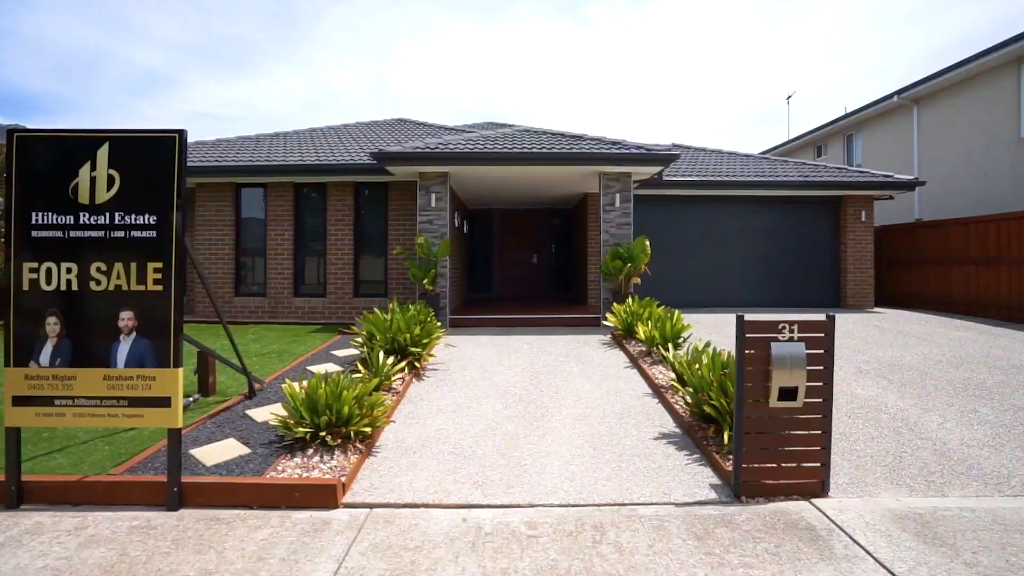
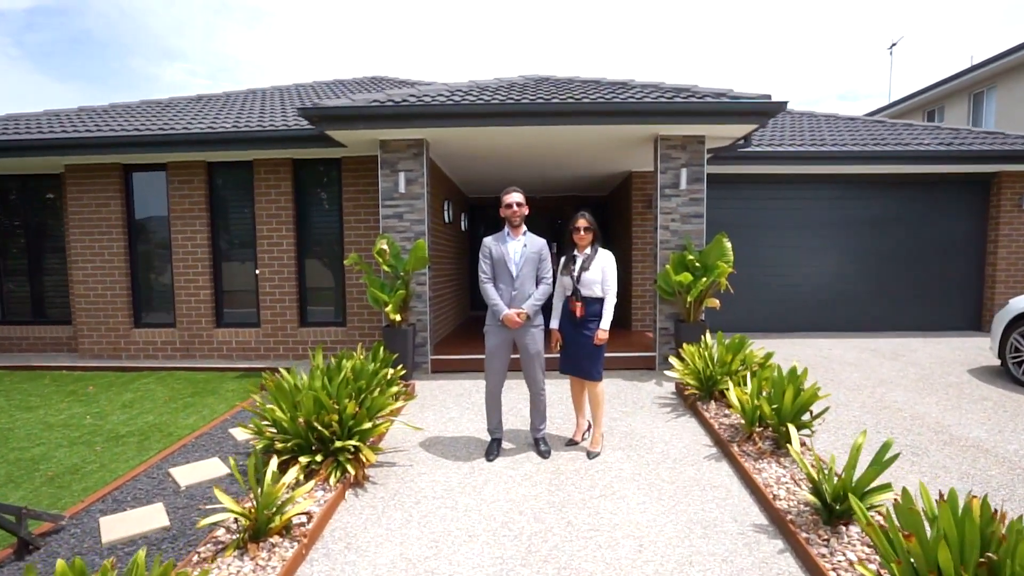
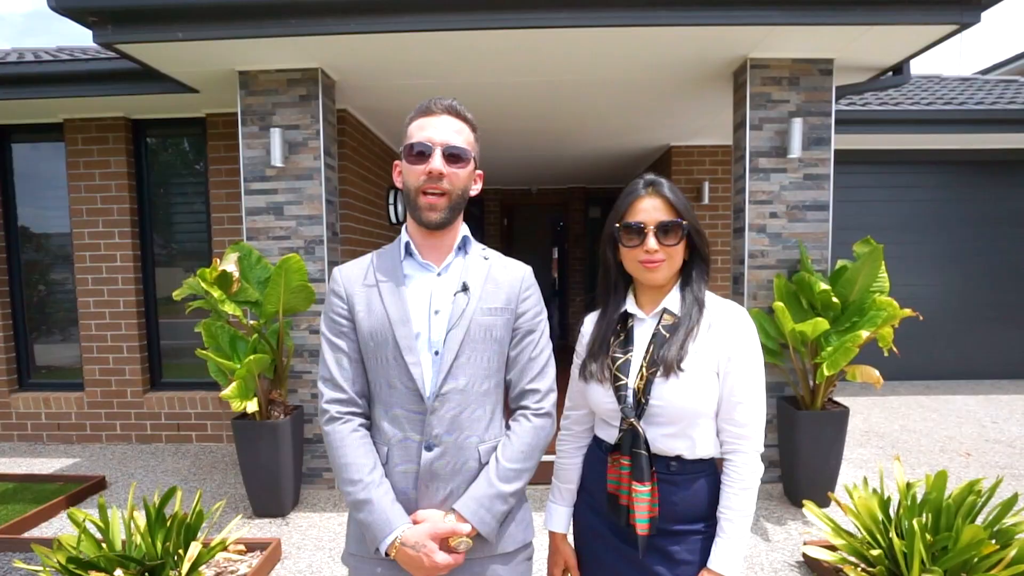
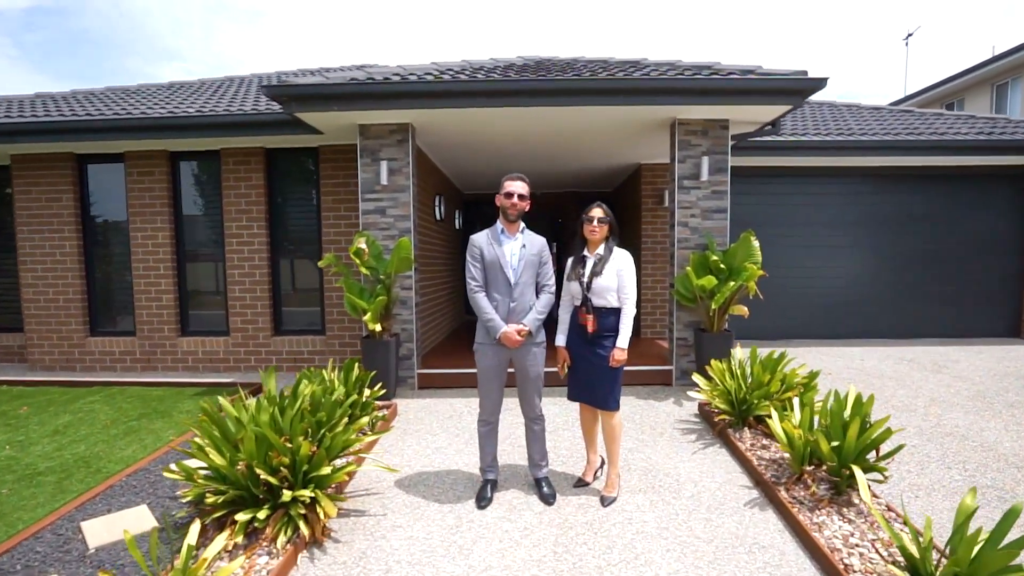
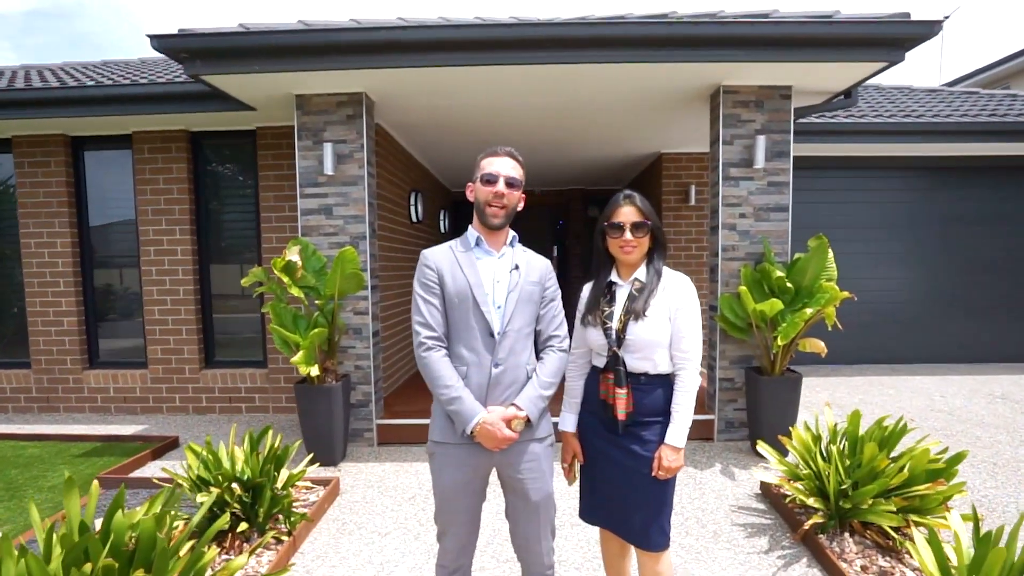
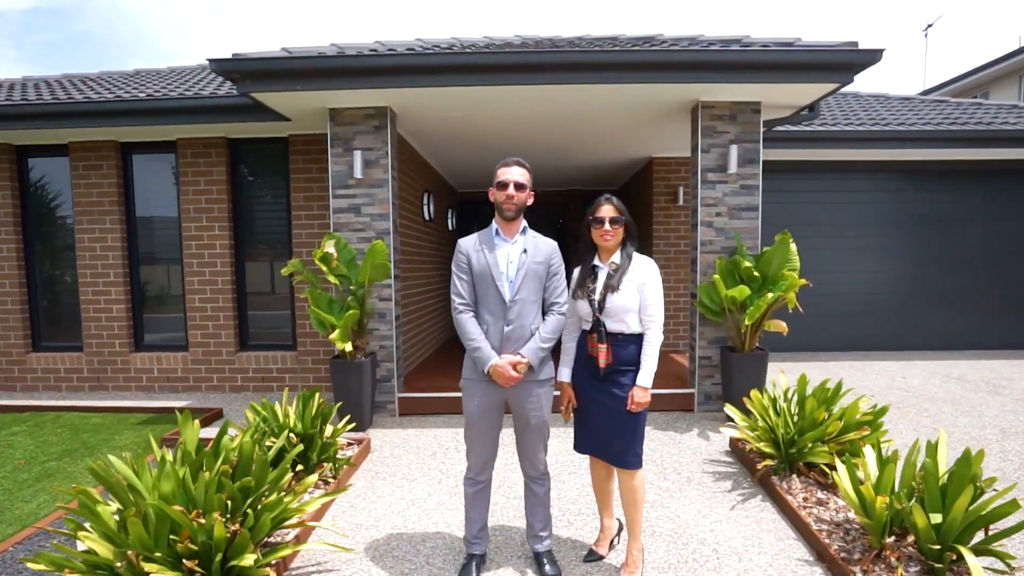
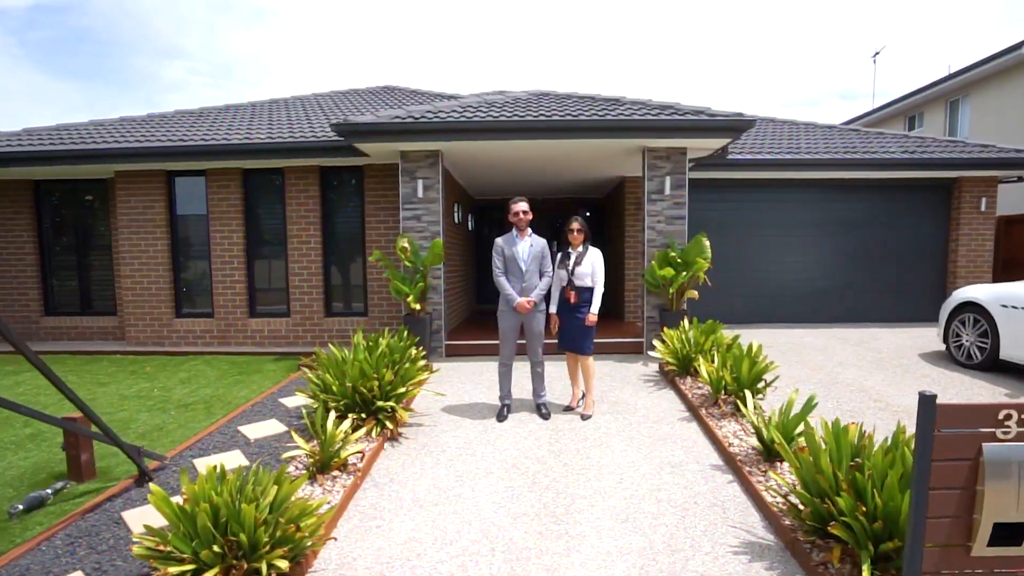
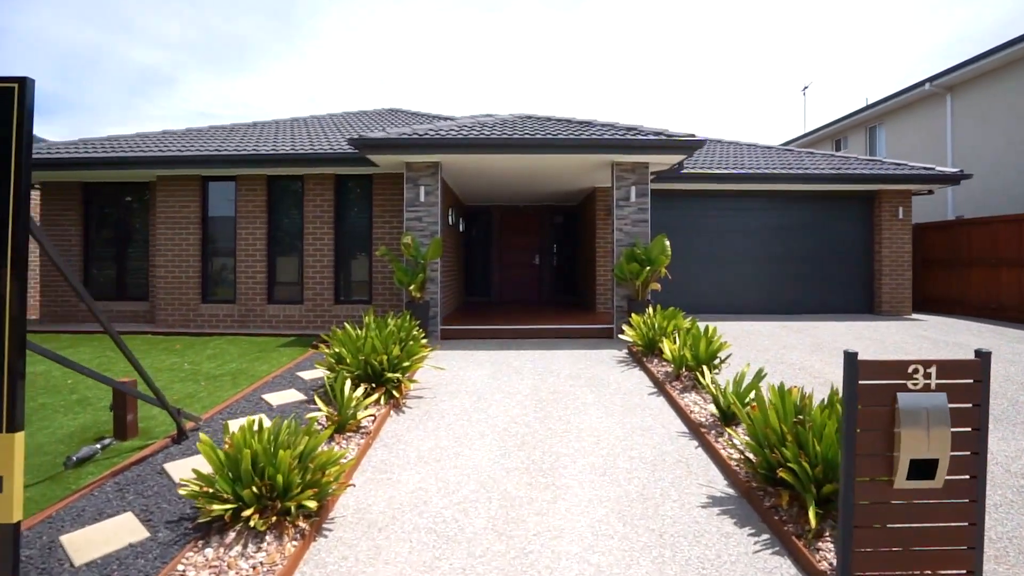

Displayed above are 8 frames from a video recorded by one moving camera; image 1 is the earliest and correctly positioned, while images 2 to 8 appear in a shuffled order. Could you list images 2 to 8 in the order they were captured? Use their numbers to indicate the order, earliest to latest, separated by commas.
8, 7, 2, 4, 6, 5, 3
